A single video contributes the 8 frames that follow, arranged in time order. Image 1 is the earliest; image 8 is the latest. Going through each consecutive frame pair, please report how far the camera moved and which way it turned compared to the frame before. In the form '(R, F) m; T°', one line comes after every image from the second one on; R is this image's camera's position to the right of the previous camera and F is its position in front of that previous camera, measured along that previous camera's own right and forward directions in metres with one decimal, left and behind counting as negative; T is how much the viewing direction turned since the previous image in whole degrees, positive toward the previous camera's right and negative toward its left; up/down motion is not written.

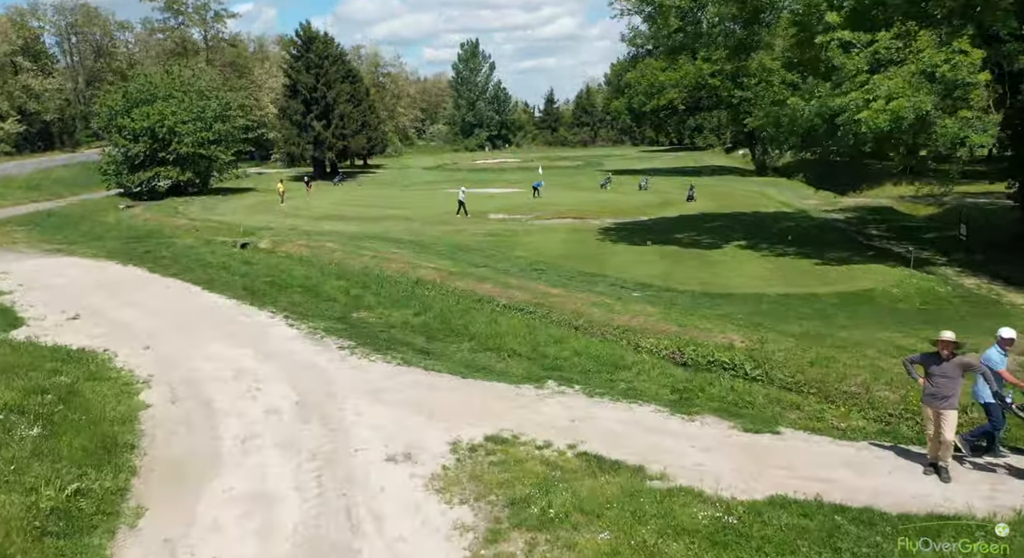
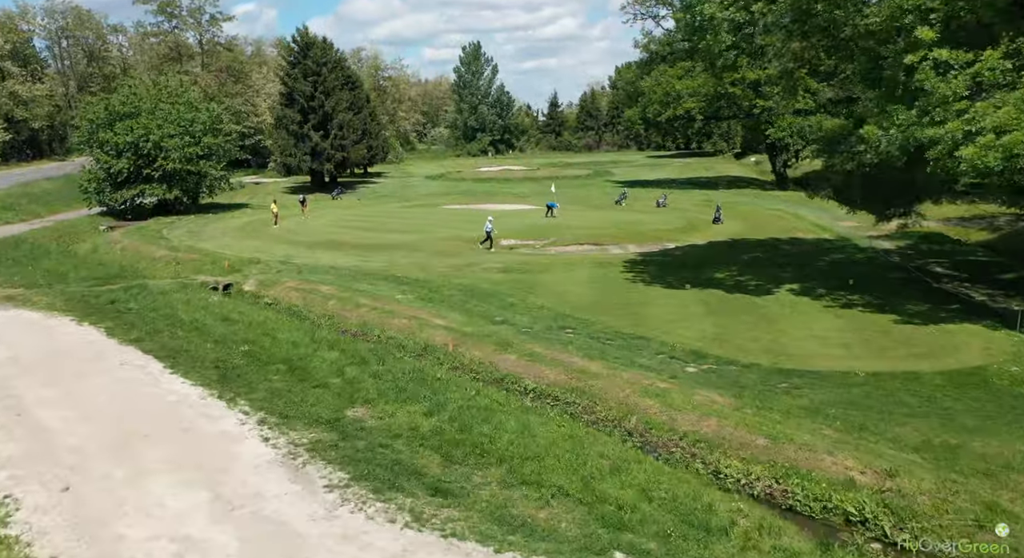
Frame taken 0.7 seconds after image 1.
(-0.6, +3.0) m; 0°
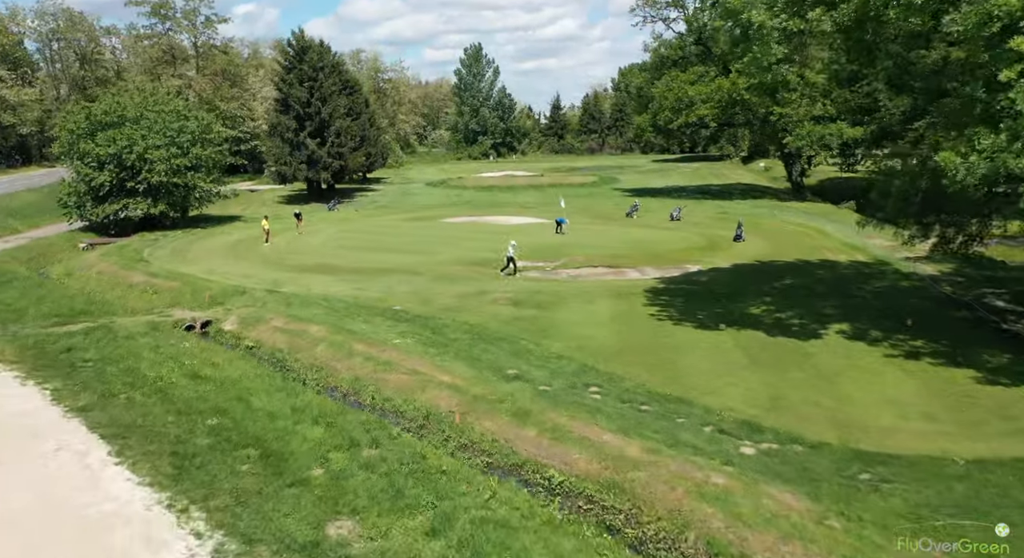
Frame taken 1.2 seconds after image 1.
(-0.3, +2.4) m; 0°
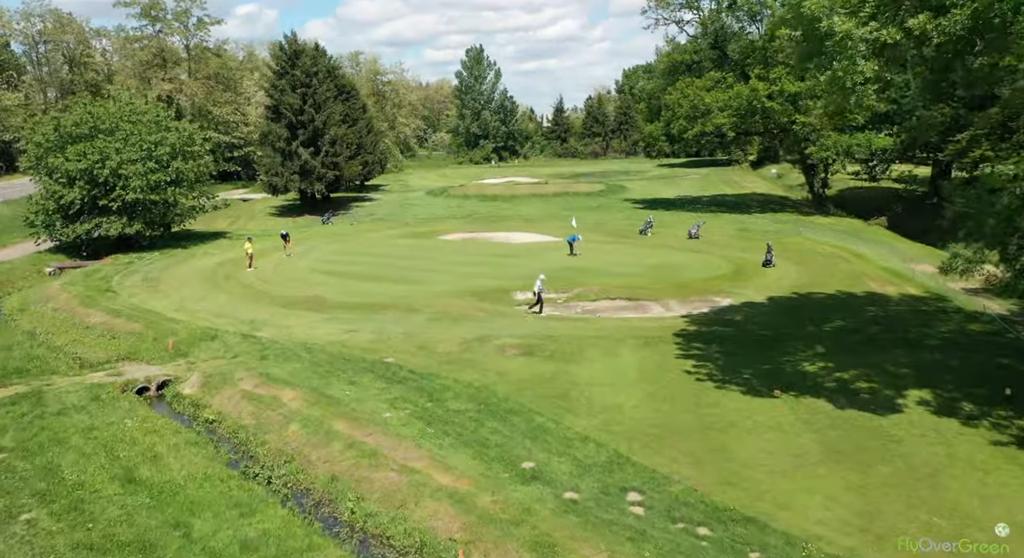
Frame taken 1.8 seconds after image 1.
(-0.3, +3.1) m; 0°
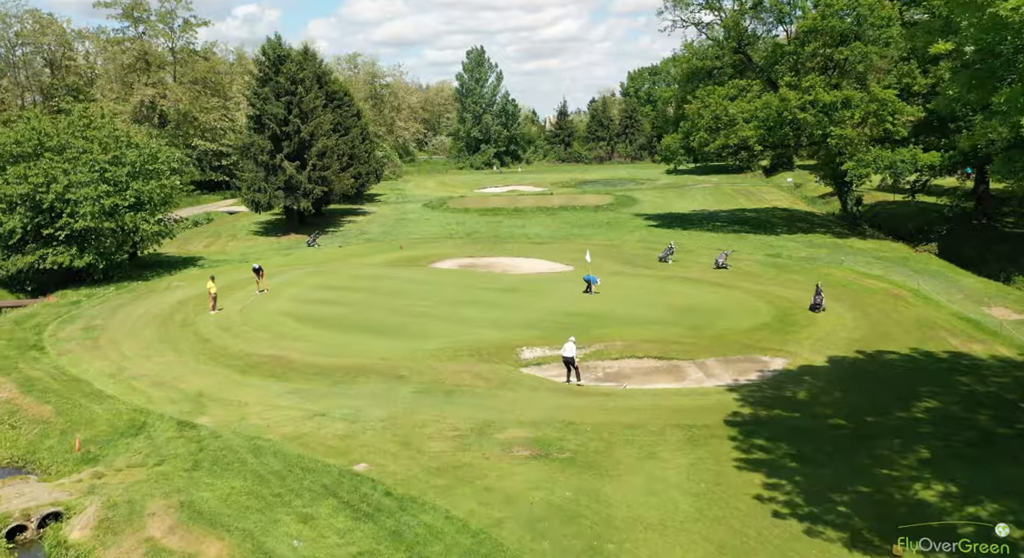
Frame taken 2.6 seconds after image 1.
(-0.2, +4.5) m; 0°
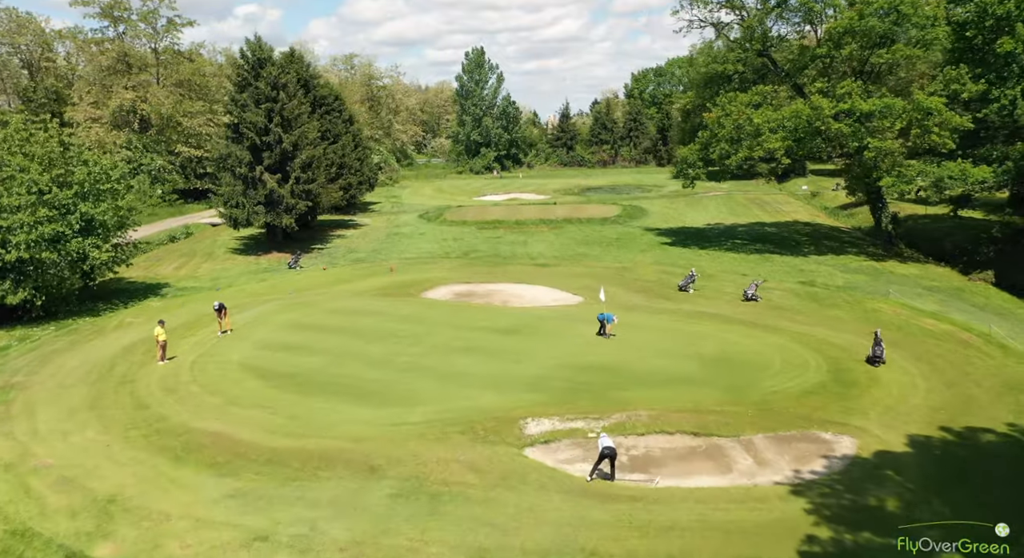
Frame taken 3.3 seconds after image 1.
(0.0, +4.2) m; 0°
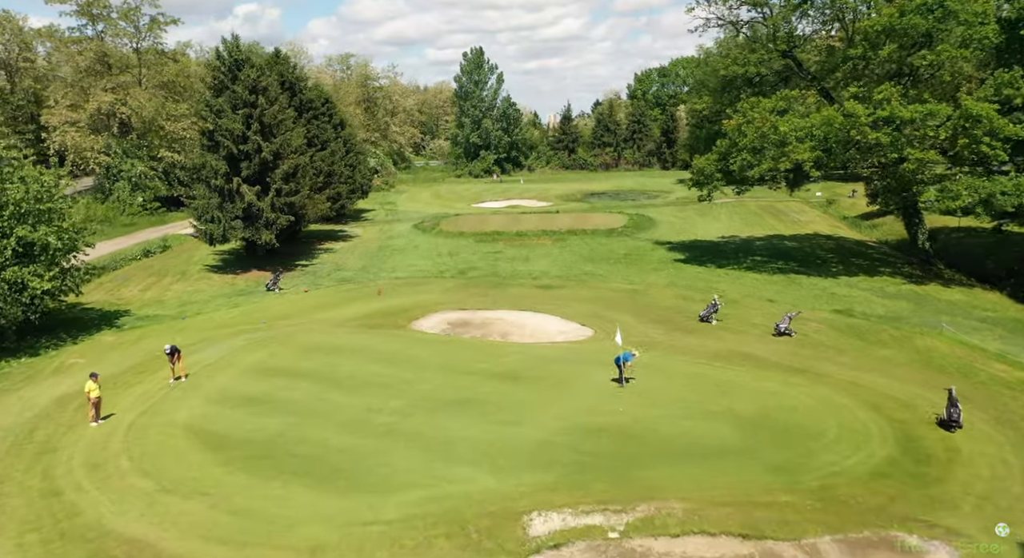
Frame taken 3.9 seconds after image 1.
(0.0, +3.8) m; 0°
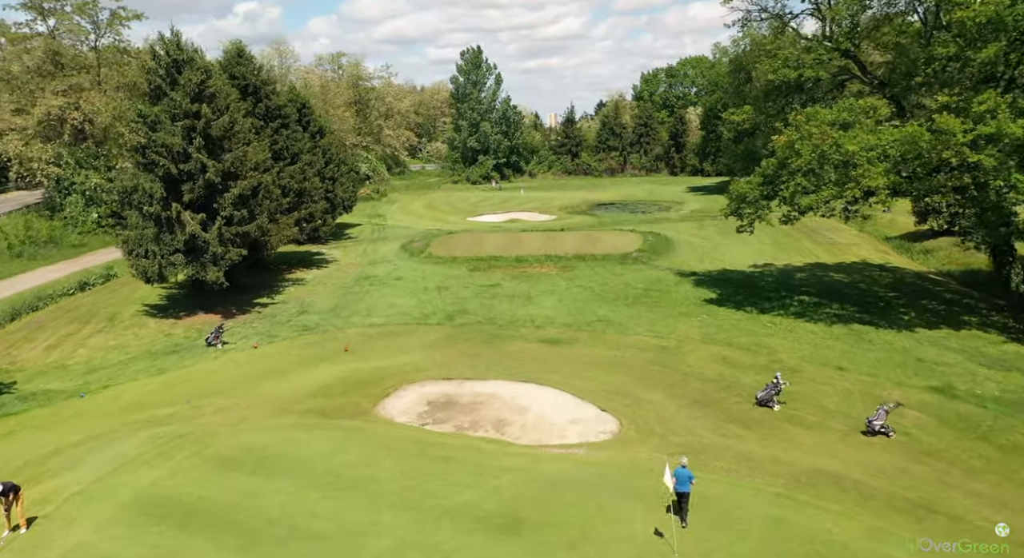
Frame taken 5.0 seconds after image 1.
(+0.1, +7.4) m; 0°
